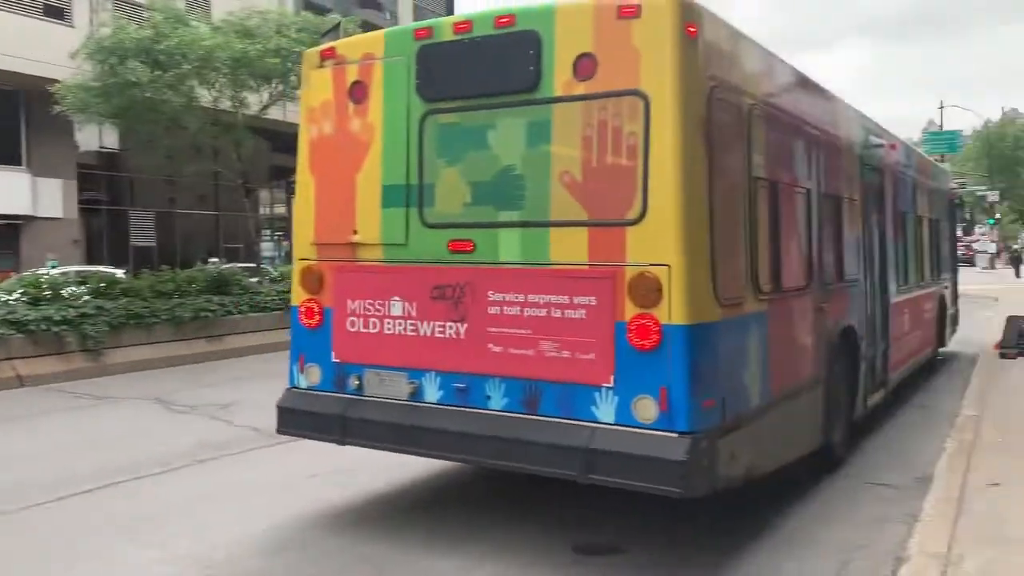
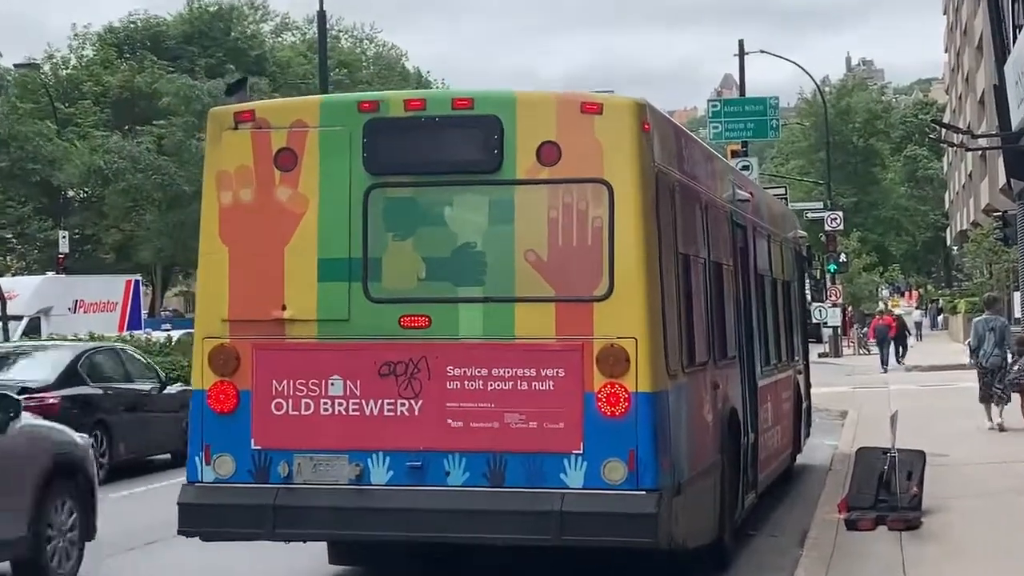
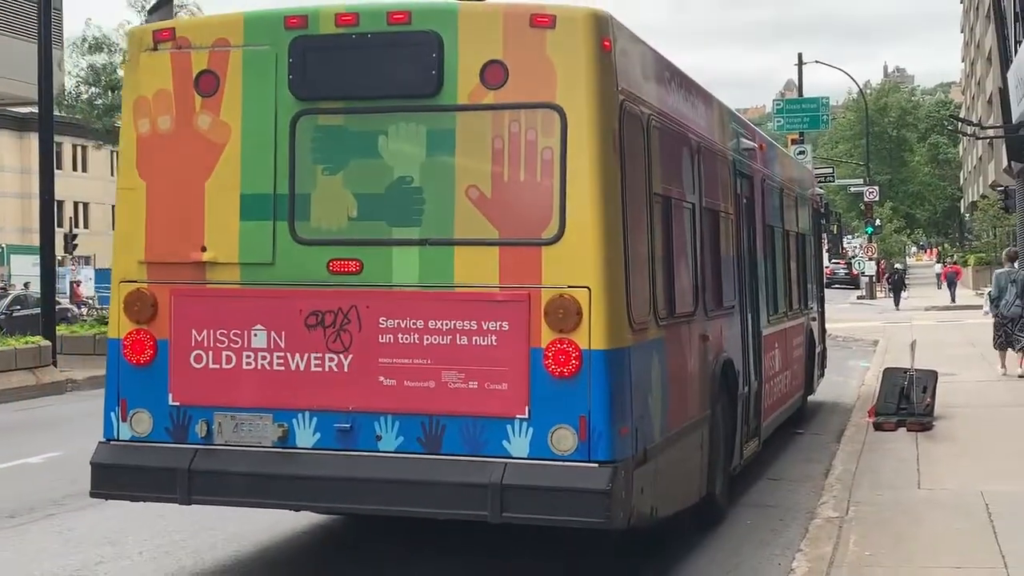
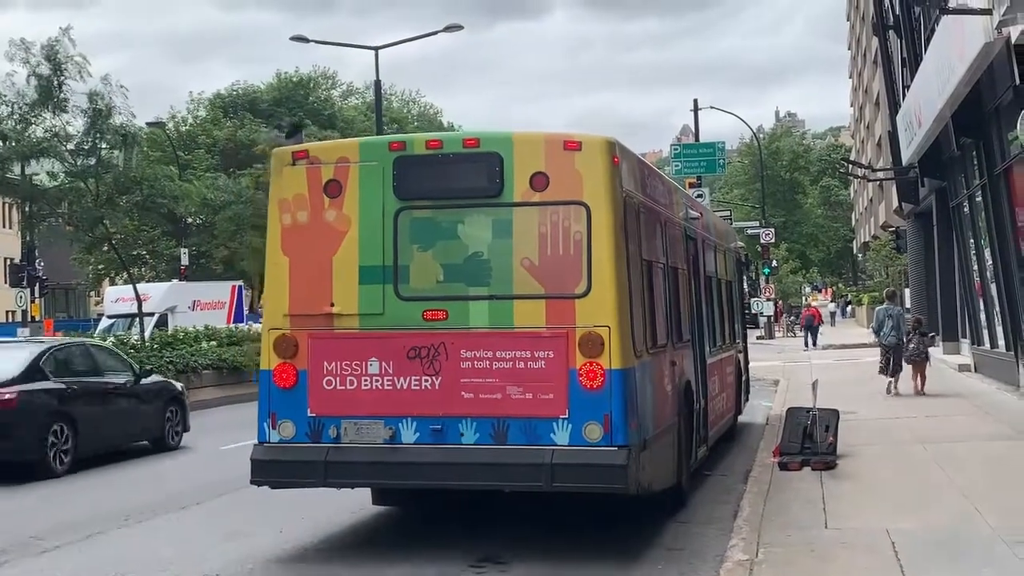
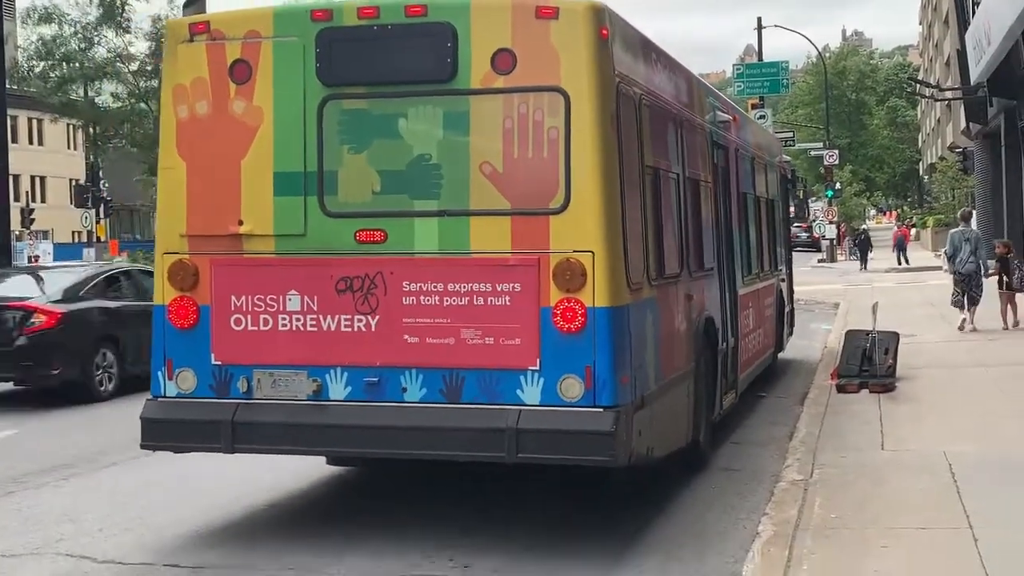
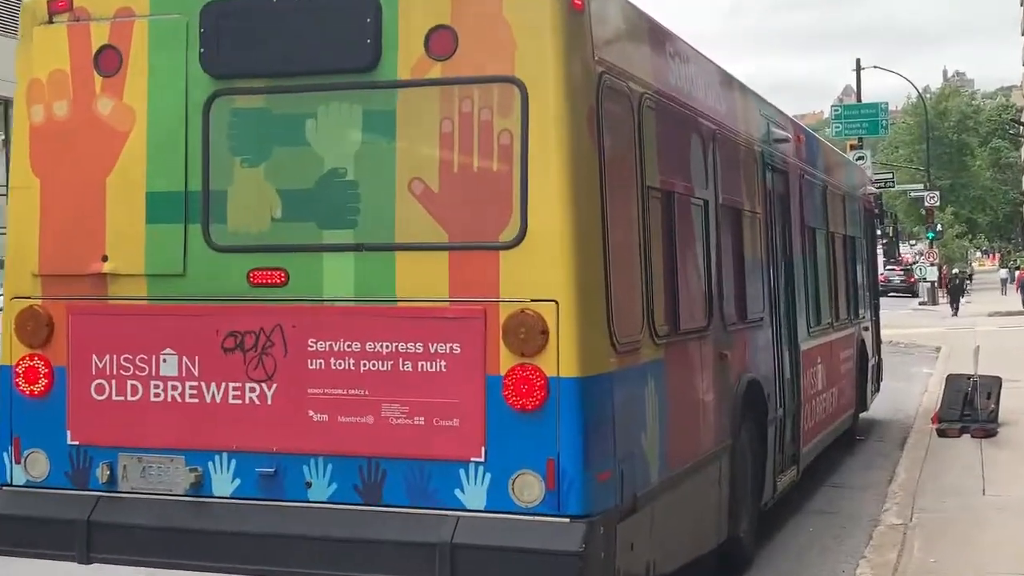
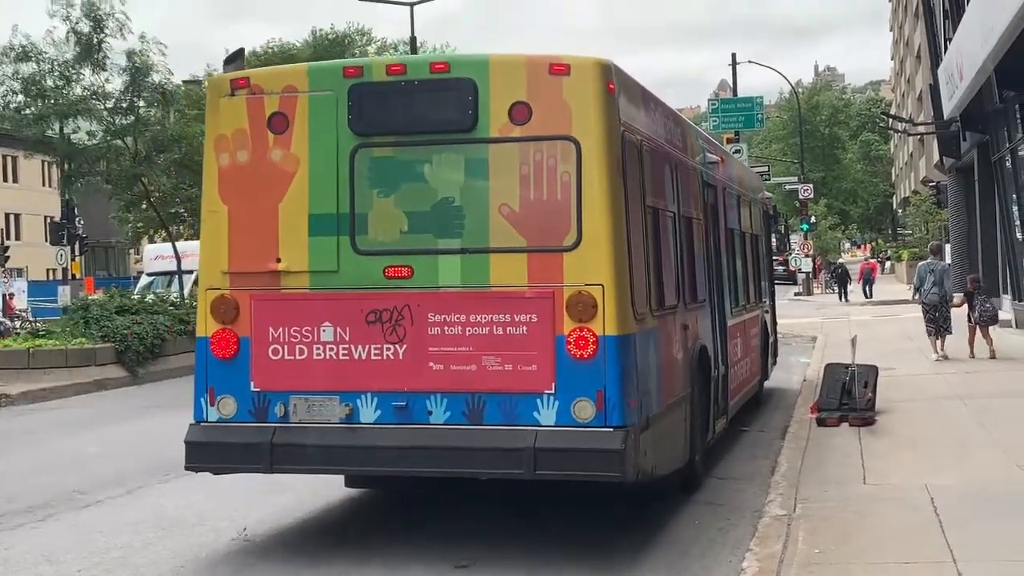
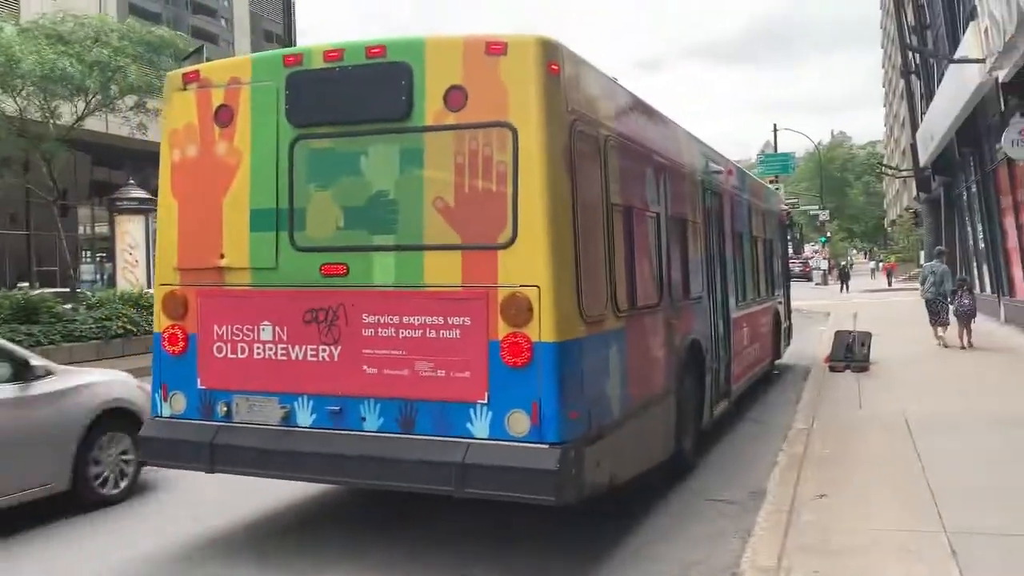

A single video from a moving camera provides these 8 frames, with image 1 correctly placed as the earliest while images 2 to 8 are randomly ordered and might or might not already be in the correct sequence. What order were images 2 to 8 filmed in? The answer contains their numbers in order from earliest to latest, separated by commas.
8, 6, 3, 5, 7, 4, 2
